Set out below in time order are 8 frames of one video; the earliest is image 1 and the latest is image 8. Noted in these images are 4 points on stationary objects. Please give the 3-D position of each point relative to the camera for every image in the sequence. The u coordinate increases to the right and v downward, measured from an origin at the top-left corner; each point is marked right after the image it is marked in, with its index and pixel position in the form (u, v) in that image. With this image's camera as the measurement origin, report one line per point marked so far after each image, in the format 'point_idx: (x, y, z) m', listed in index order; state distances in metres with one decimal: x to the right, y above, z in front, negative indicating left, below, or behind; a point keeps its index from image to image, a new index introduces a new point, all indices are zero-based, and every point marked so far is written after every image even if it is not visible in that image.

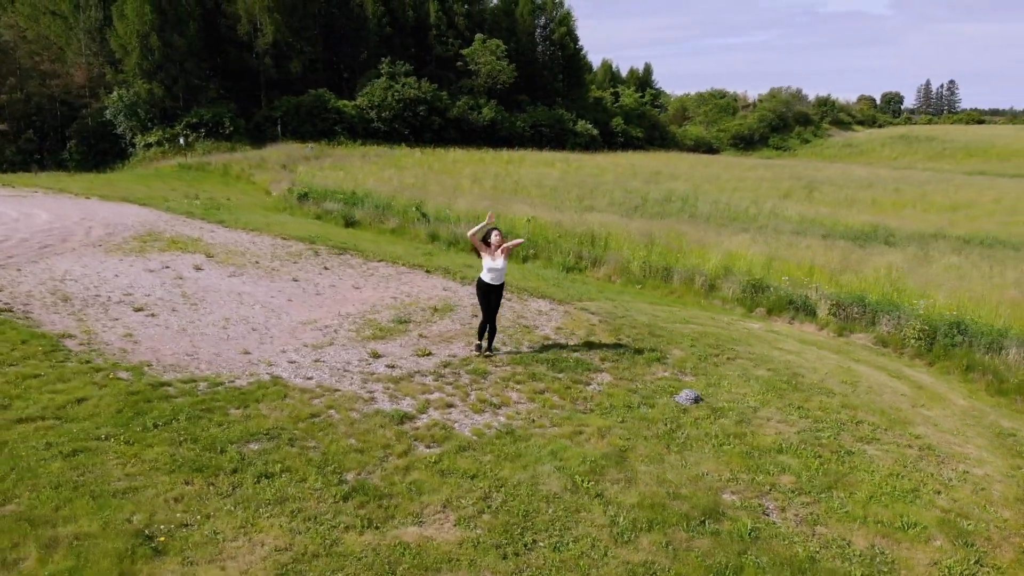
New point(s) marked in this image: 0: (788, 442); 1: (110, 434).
0: (+2.6, -1.4, +8.1) m
1: (-3.6, -1.3, +7.8) m
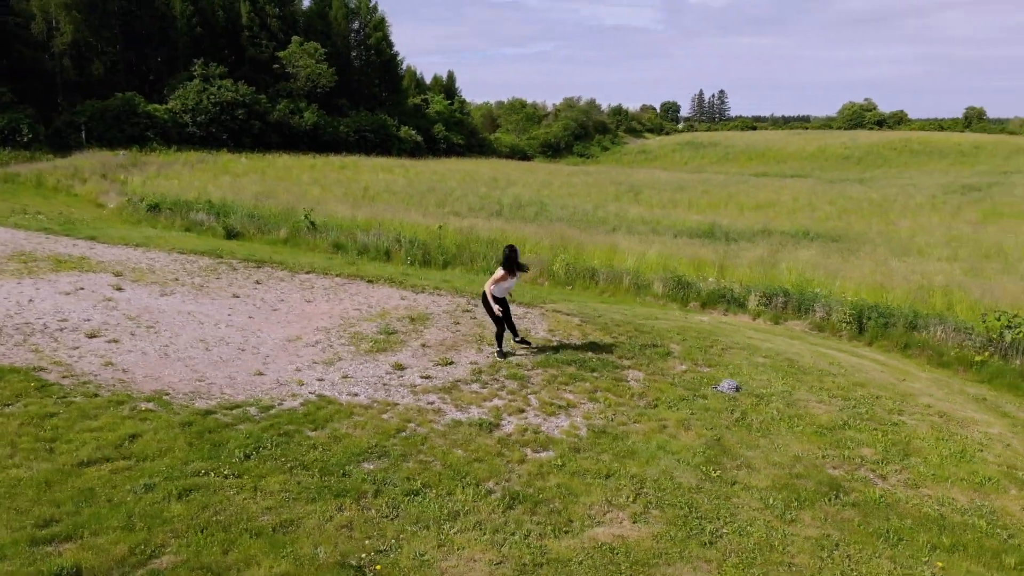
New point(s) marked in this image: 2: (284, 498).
0: (+3.4, -1.3, +9.0) m
1: (-2.5, -1.5, +7.2) m
2: (-1.7, -1.6, +6.7) m
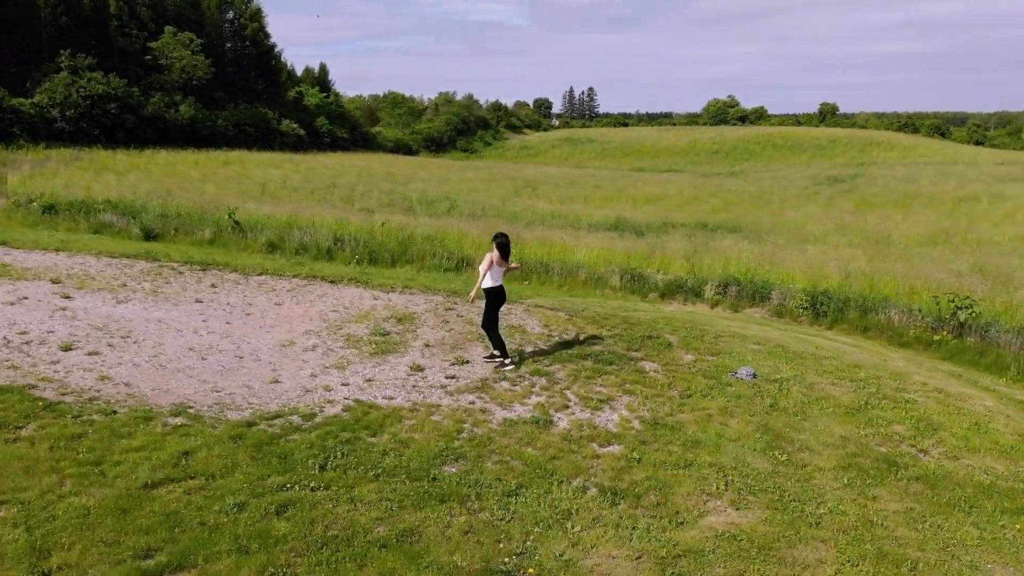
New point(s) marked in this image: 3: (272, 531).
0: (+3.8, -1.2, +9.5) m
1: (-1.7, -1.5, +6.9) m
2: (-0.9, -1.6, +6.5) m
3: (-1.6, -1.7, +6.1) m
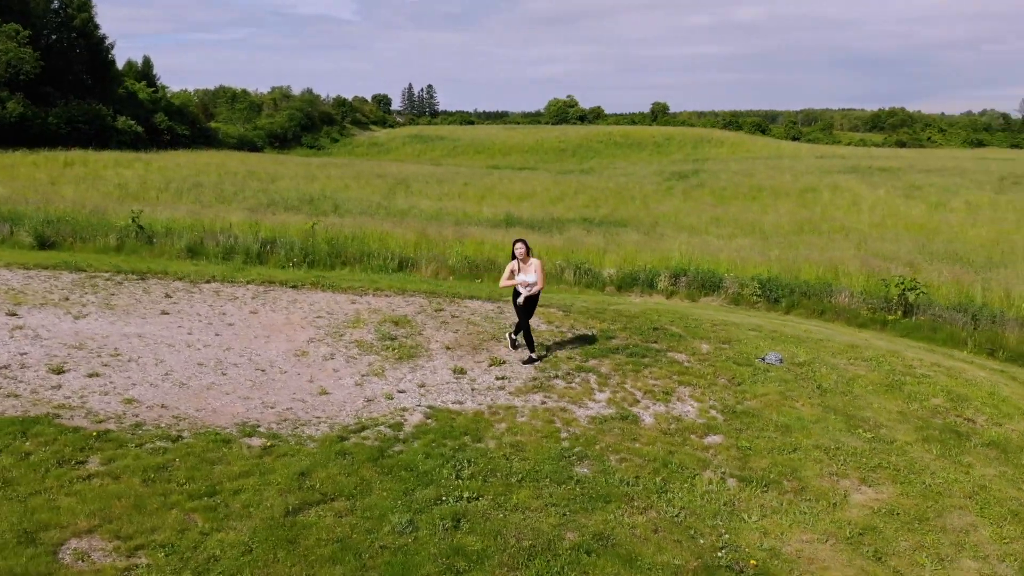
0: (+4.4, -1.0, +10.2) m
1: (-0.5, -1.6, +6.5) m
2: (+0.4, -1.6, +6.3) m
3: (-0.3, -1.7, +5.8) m
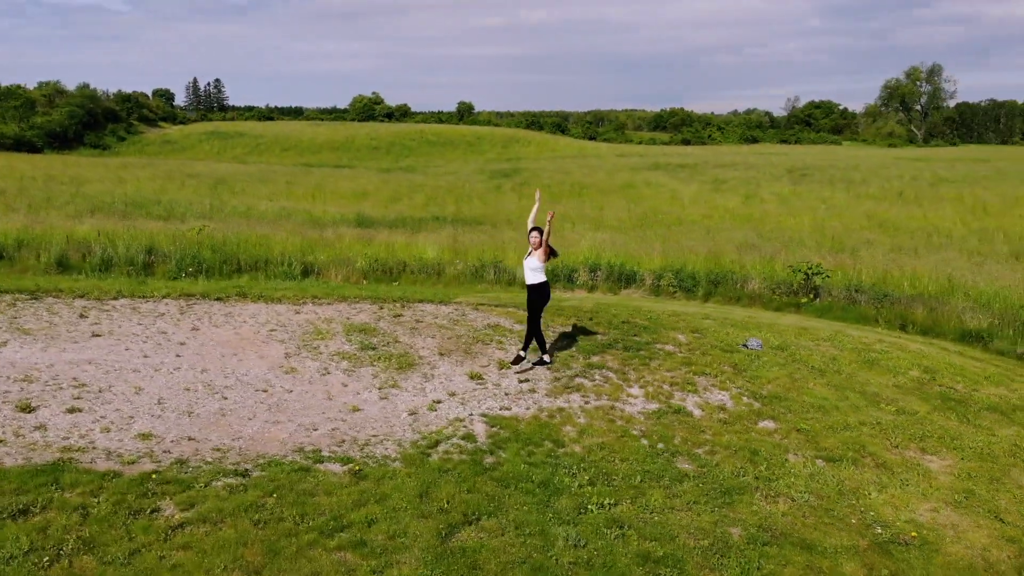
0: (+4.4, -0.8, +11.1) m
1: (+0.5, -1.6, +6.3) m
2: (+1.4, -1.6, +6.3) m
3: (+0.9, -1.7, +5.7) m
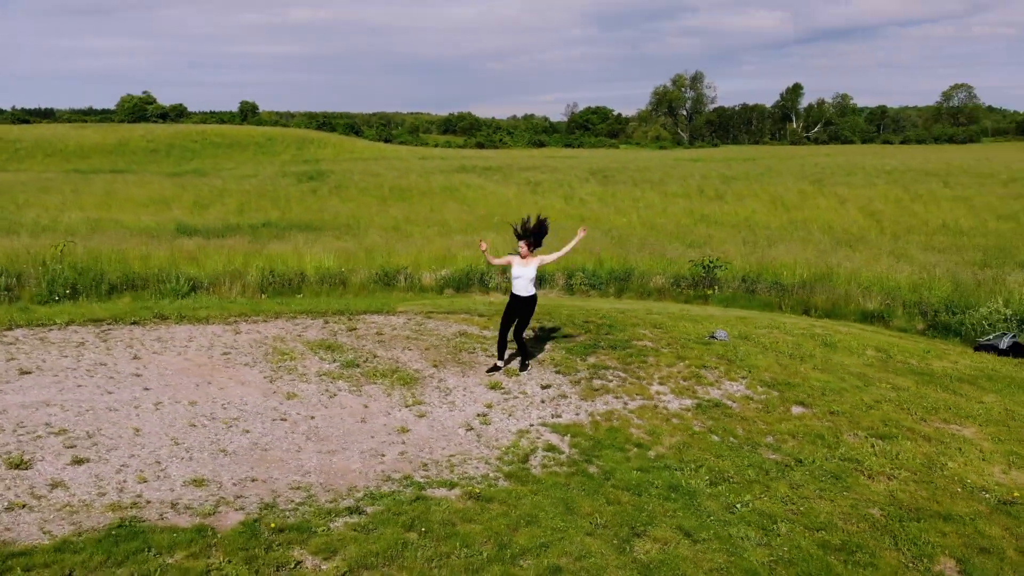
0: (+4.1, -0.7, +11.9) m
1: (+1.5, -1.6, +6.3) m
2: (+2.4, -1.6, +6.6) m
3: (+2.1, -1.7, +5.8) m
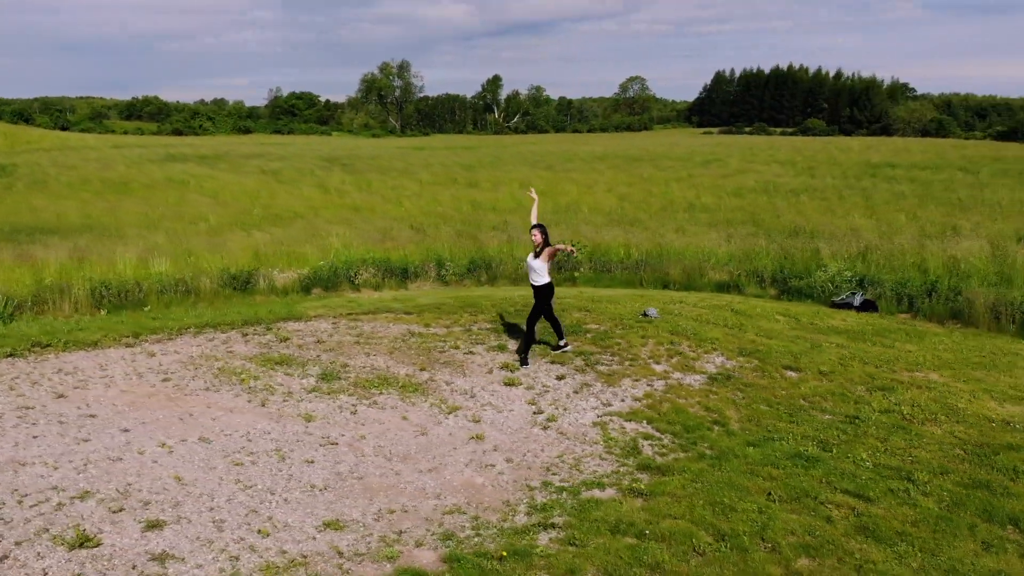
0: (+3.0, -0.3, +12.9) m
1: (+2.6, -1.4, +6.8) m
2: (+3.4, -1.3, +7.3) m
3: (+3.4, -1.5, +6.5) m
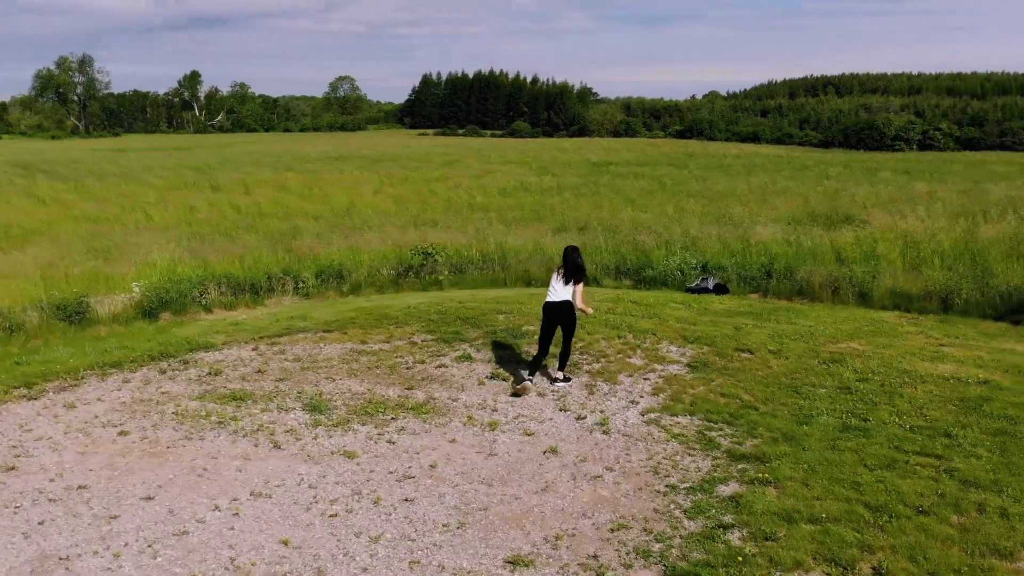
0: (+1.6, -0.2, +13.4) m
1: (+3.3, -1.2, +7.5) m
2: (+3.8, -1.1, +8.3) m
3: (+4.1, -1.2, +7.5) m
